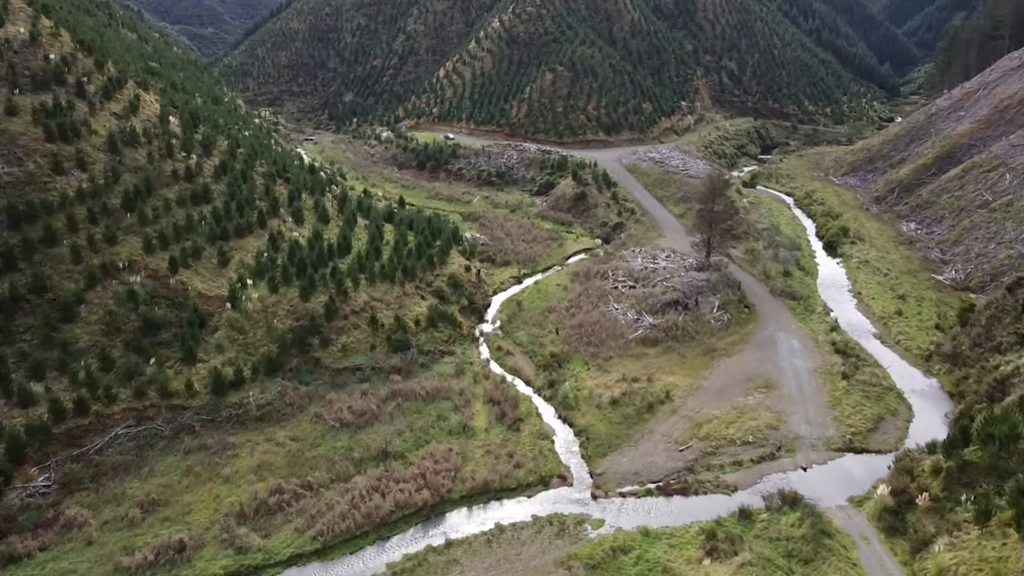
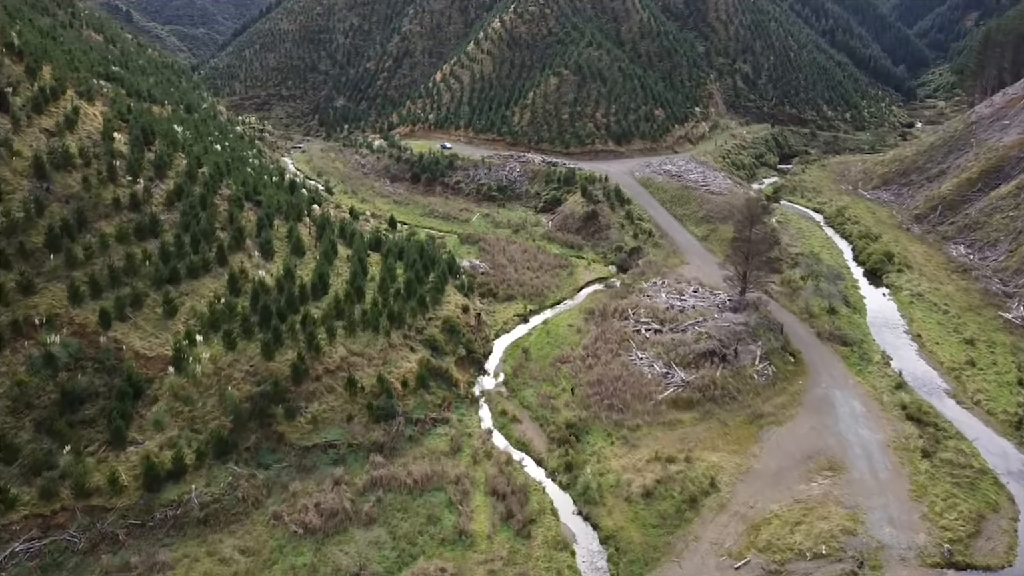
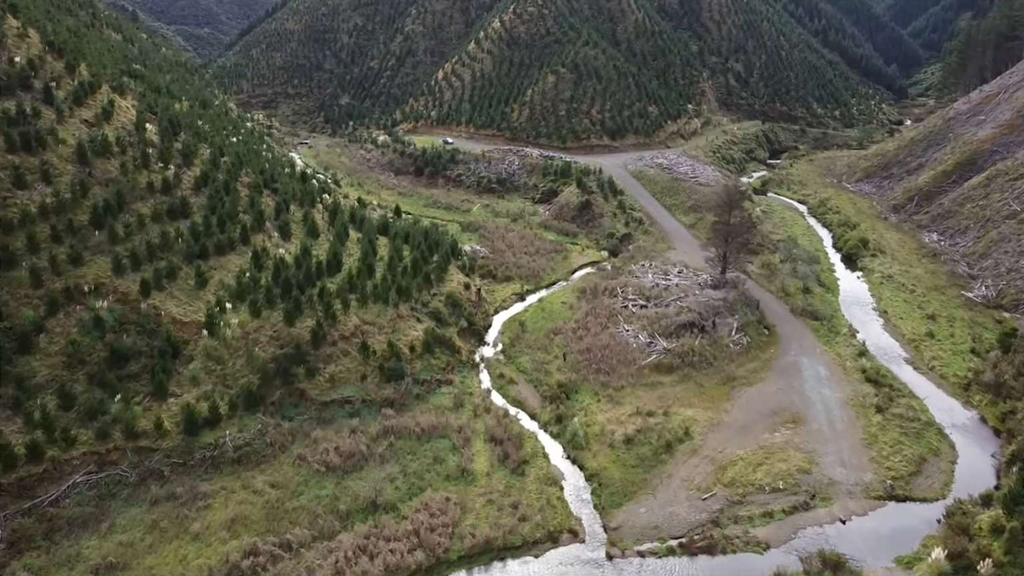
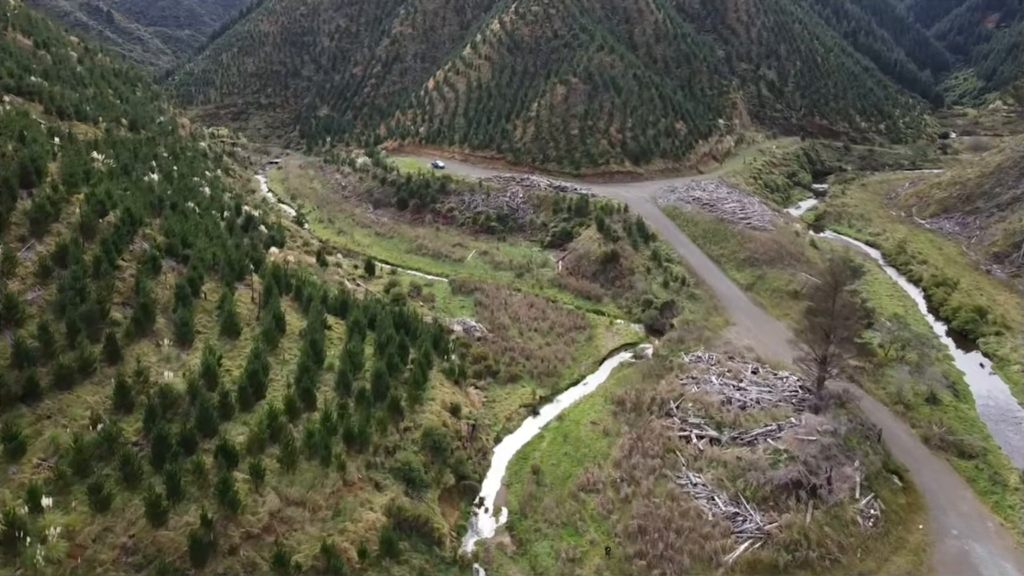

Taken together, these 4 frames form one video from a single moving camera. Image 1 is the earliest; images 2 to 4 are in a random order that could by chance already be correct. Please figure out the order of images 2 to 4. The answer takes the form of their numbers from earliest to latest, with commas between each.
3, 2, 4
